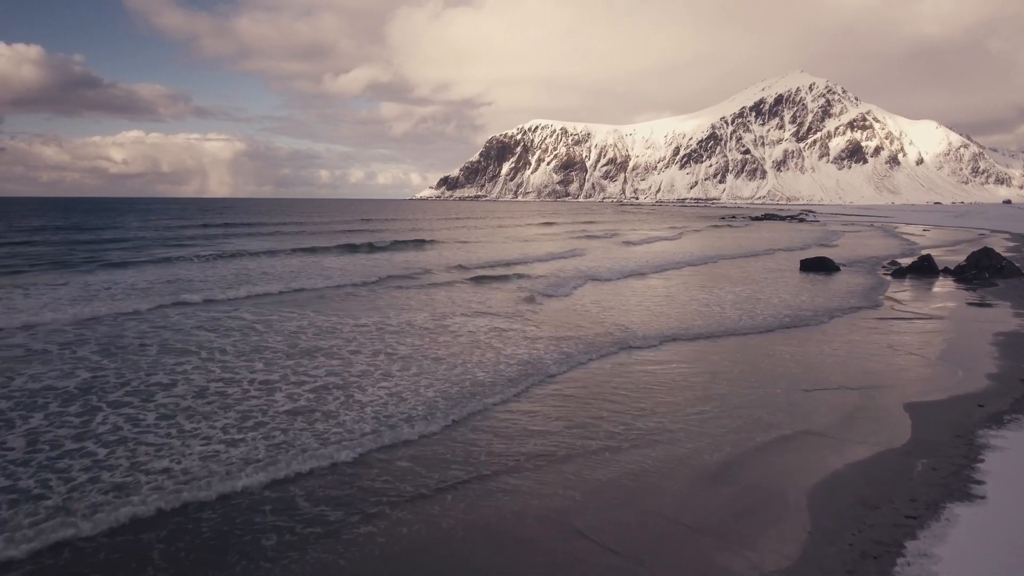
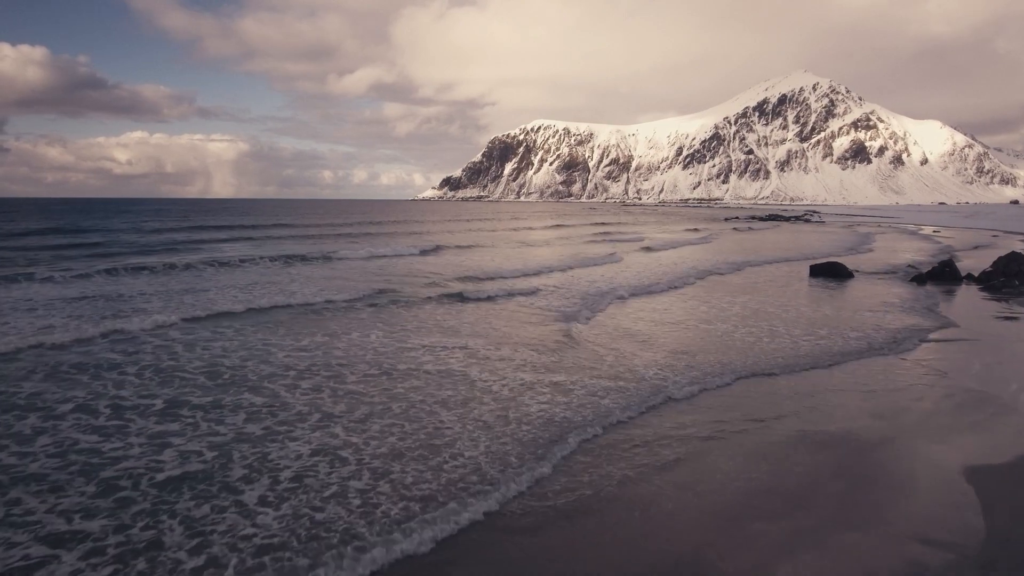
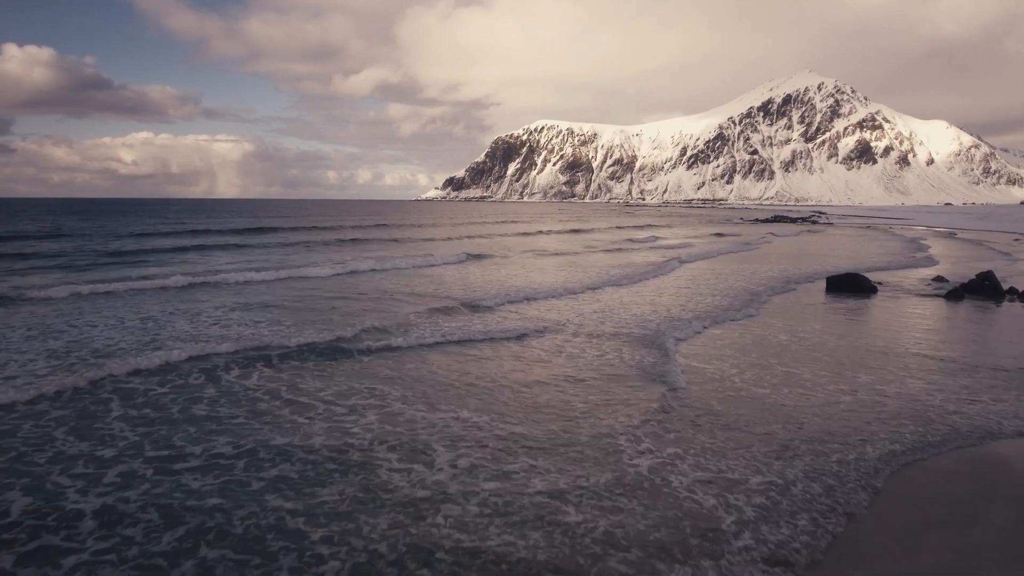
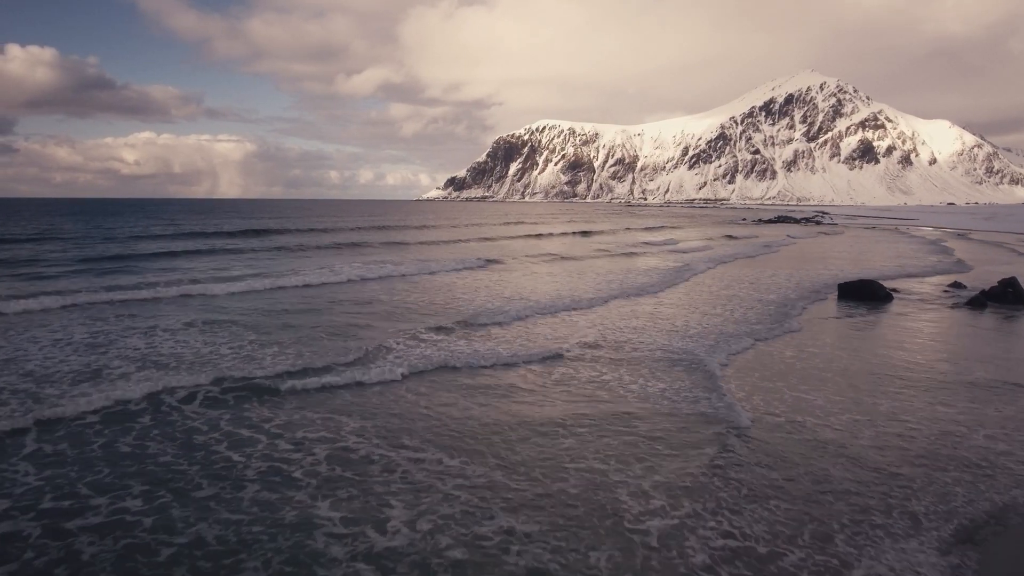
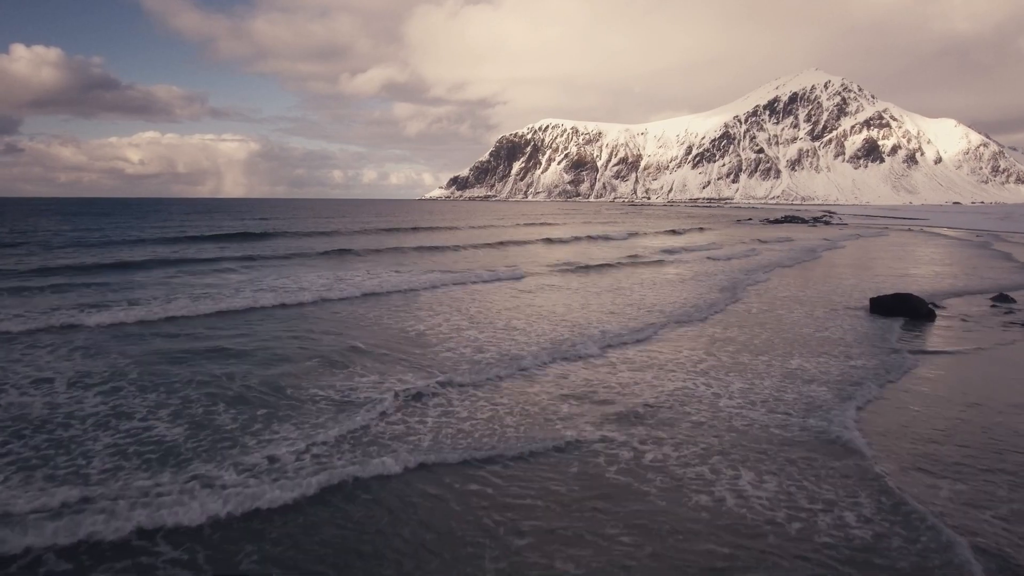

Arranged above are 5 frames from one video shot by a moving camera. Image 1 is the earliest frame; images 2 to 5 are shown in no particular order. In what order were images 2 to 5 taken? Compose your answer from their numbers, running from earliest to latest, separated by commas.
2, 3, 4, 5
